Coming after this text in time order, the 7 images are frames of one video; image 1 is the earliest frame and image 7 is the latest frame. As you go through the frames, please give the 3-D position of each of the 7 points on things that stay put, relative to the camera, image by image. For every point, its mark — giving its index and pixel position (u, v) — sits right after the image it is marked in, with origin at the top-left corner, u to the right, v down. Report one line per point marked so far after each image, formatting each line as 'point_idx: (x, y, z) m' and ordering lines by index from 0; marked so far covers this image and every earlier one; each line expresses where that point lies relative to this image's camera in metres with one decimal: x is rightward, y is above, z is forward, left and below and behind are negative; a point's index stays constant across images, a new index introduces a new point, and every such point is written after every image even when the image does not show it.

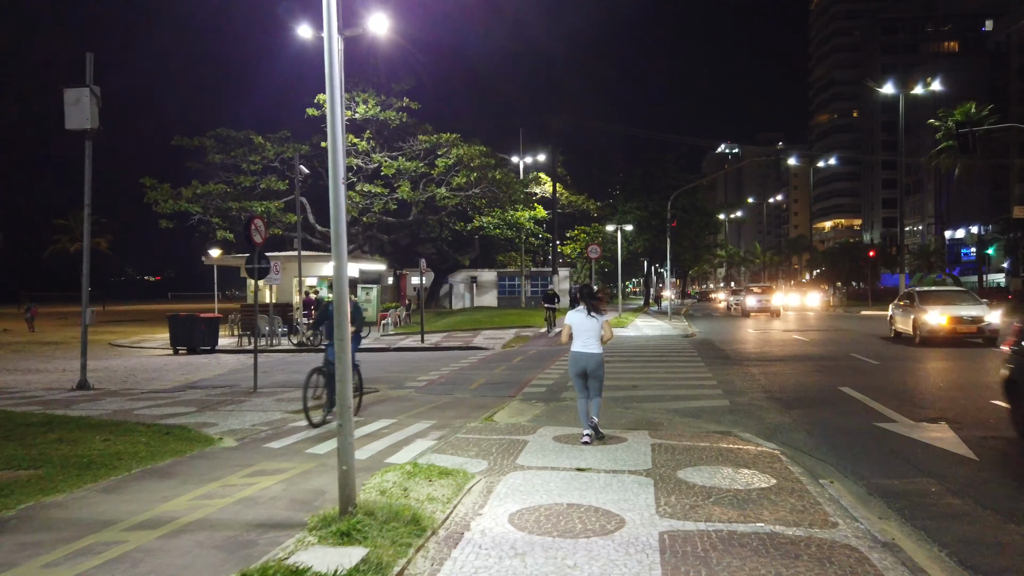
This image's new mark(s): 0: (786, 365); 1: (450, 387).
0: (+5.5, -1.5, +14.8) m
1: (-1.1, -1.8, +13.8) m
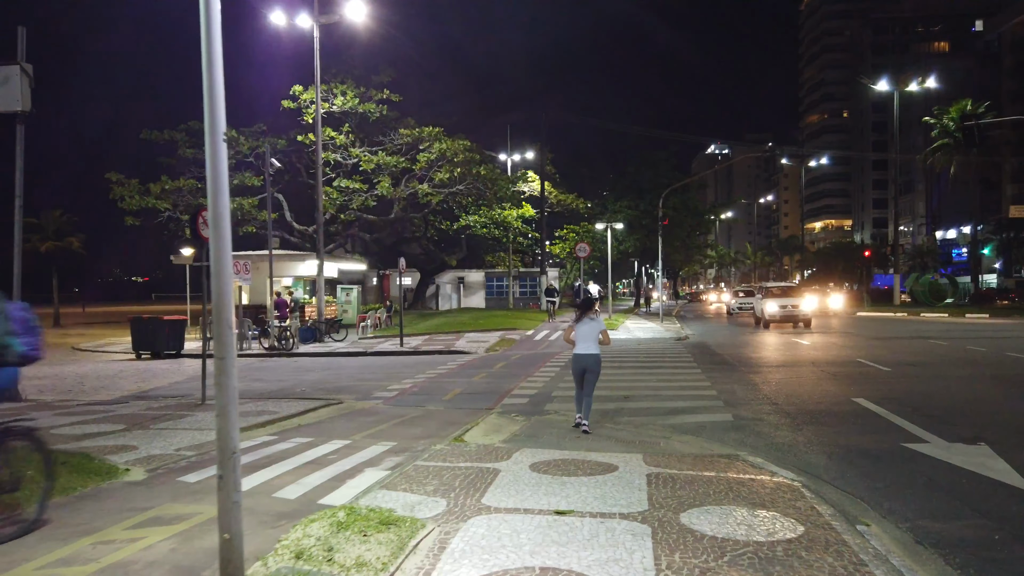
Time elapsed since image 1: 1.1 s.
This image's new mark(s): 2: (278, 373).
0: (+5.1, -1.6, +13.6) m
1: (-1.5, -1.8, +12.5) m
2: (-5.4, -2.0, +17.2) m
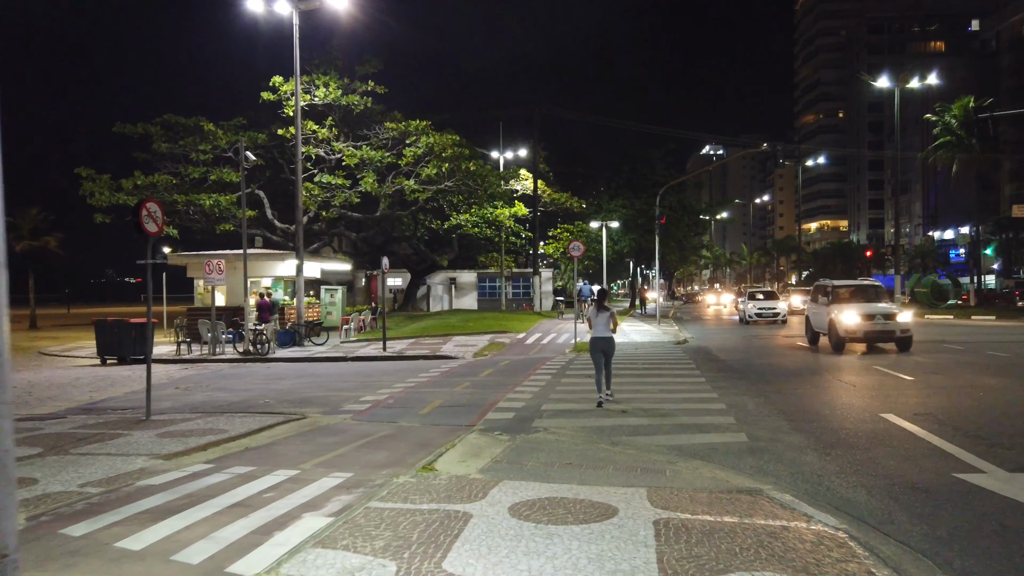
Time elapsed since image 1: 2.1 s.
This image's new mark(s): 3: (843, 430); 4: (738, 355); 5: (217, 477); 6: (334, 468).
0: (+4.9, -1.6, +12.4) m
1: (-1.7, -1.8, +11.2) m
2: (-5.7, -2.0, +15.9) m
3: (+3.9, -1.7, +8.7) m
4: (+5.3, -1.6, +17.5) m
5: (-2.6, -1.7, +6.6) m
6: (-1.6, -1.7, +6.9) m
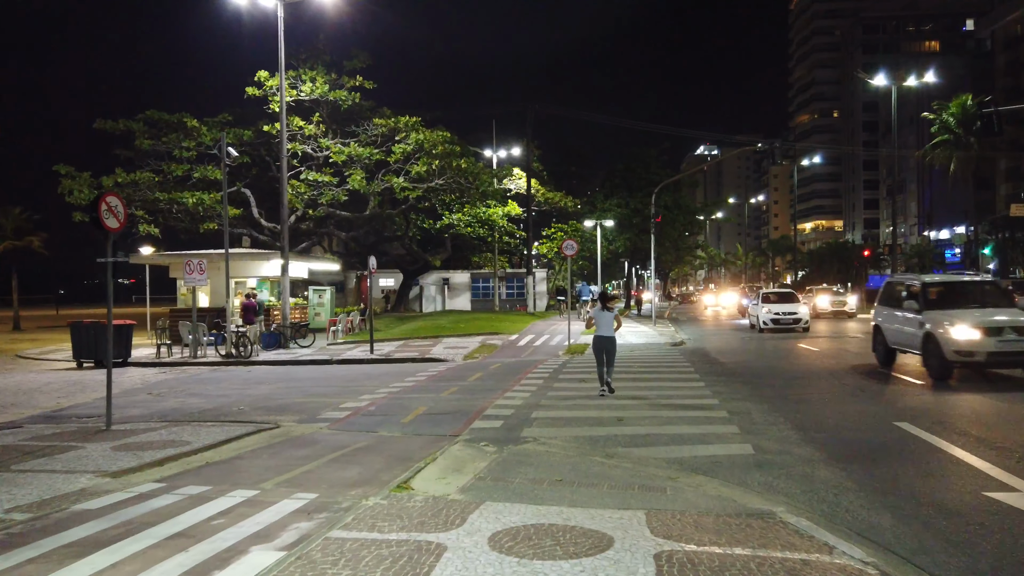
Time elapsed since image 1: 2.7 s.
0: (+4.7, -1.6, +11.7) m
1: (-1.9, -1.8, +10.5) m
2: (-5.9, -2.0, +15.1) m
3: (+3.7, -1.7, +8.0) m
4: (+5.1, -1.6, +16.8) m
5: (-2.8, -1.7, +5.9) m
6: (-1.8, -1.7, +6.2) m
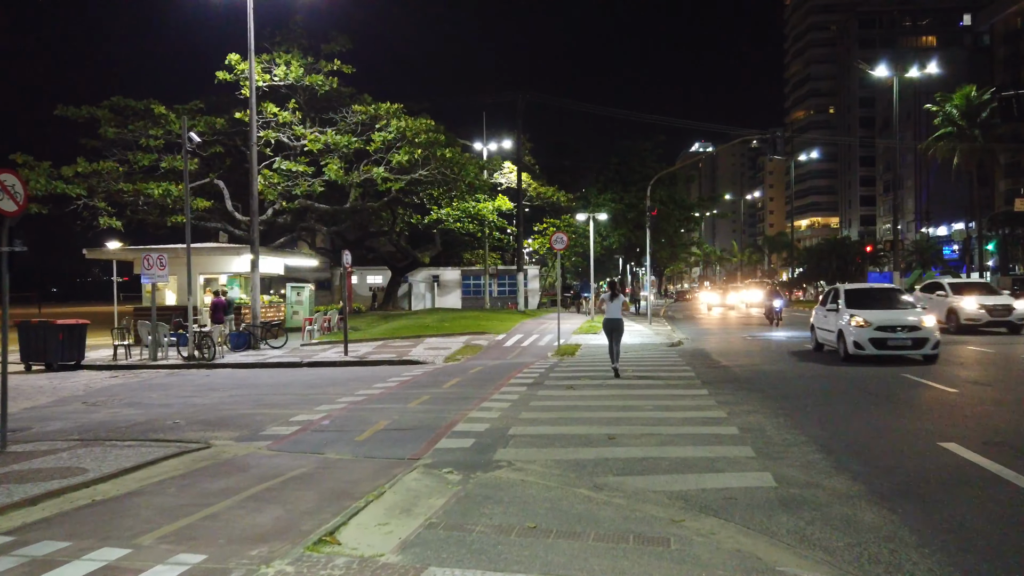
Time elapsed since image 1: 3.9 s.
0: (+4.4, -1.5, +10.2) m
1: (-2.2, -1.8, +9.0) m
2: (-6.2, -1.9, +13.6) m
3: (+3.4, -1.6, +6.5) m
4: (+4.7, -1.5, +15.4) m
5: (-3.0, -1.6, +4.4) m
6: (-2.1, -1.6, +4.7) m
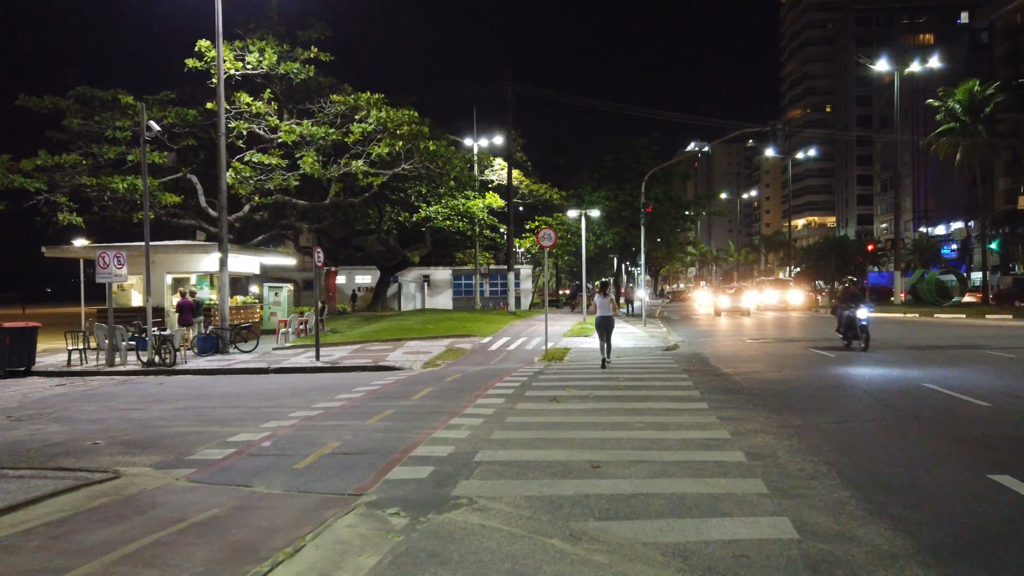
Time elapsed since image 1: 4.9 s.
0: (+4.1, -1.5, +9.0) m
1: (-2.5, -1.8, +7.6) m
2: (-6.6, -1.9, +12.2) m
3: (+3.1, -1.6, +5.2) m
4: (+4.4, -1.5, +14.1) m
5: (-3.3, -1.6, +3.1) m
6: (-2.4, -1.6, +3.4) m
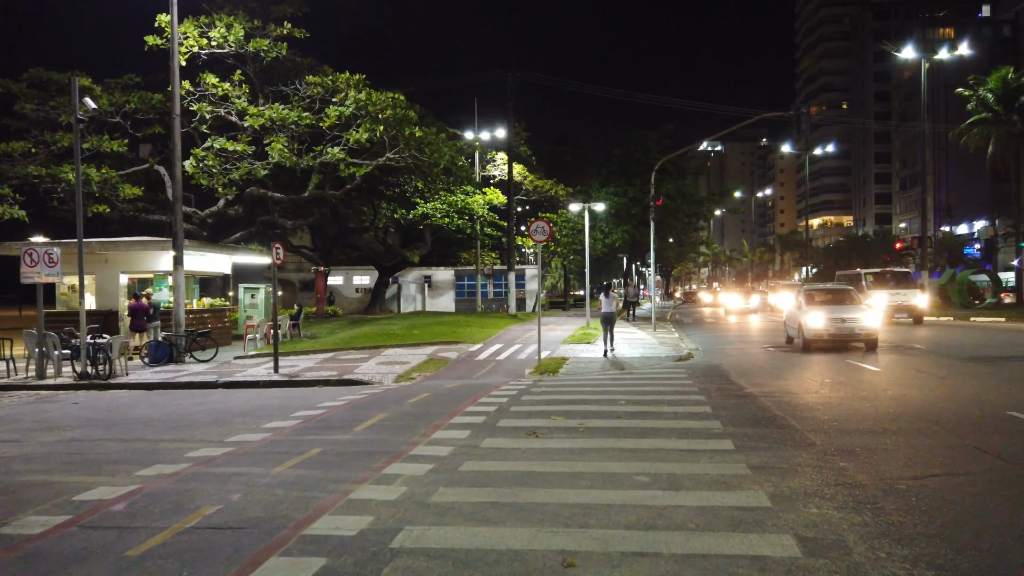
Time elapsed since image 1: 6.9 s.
0: (+3.7, -1.5, +6.5) m
1: (-2.9, -1.8, +5.3) m
2: (-6.9, -1.9, +9.9) m
3: (+2.6, -1.6, +2.8) m
4: (+4.0, -1.5, +11.6) m
5: (-3.8, -1.6, +0.7) m
6: (-2.9, -1.6, +1.0) m
